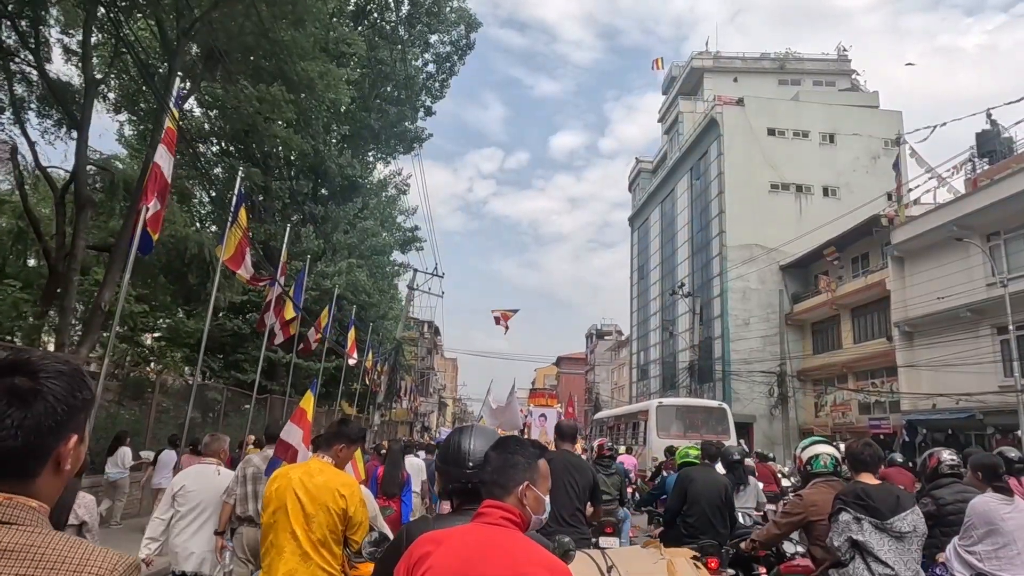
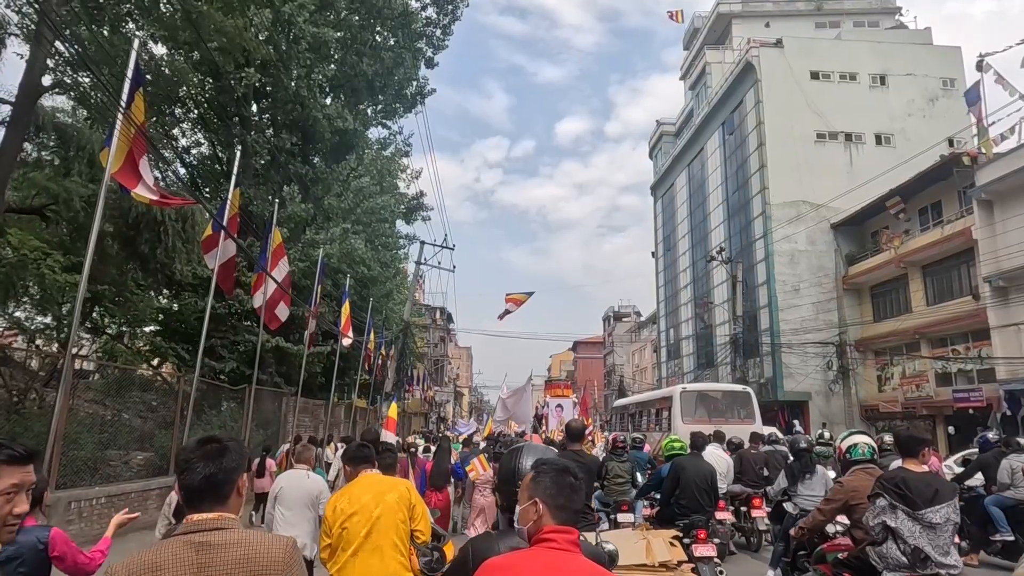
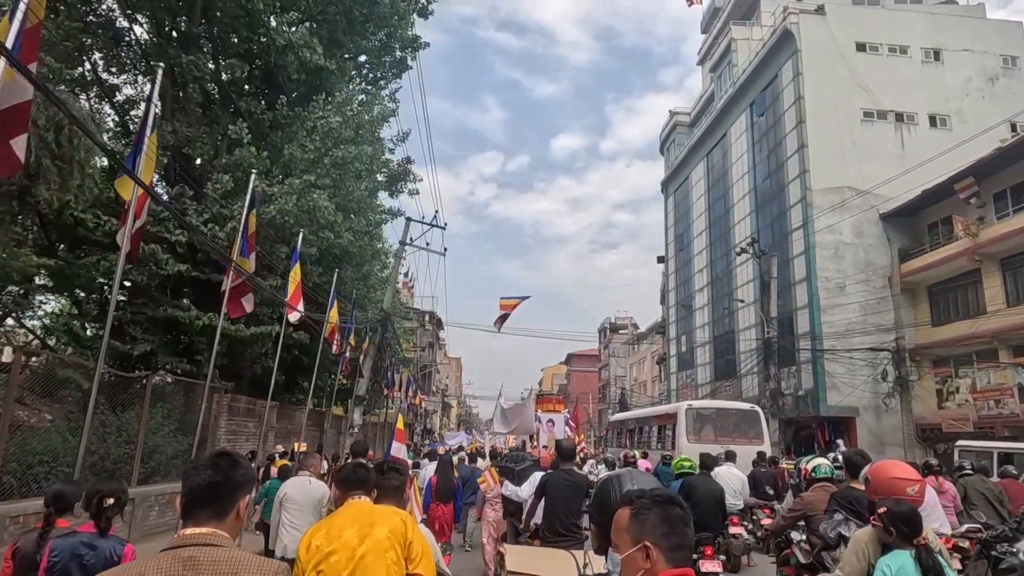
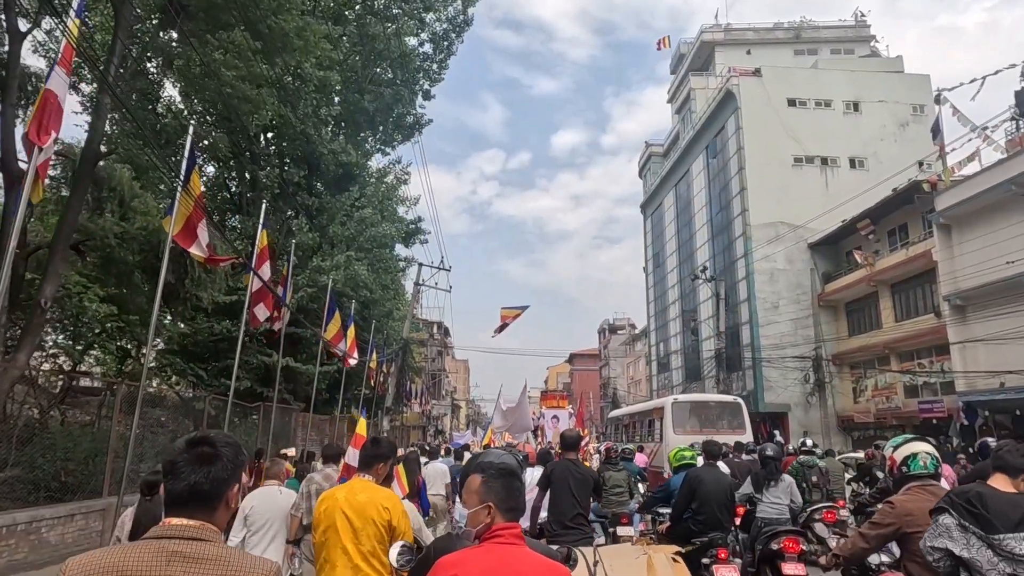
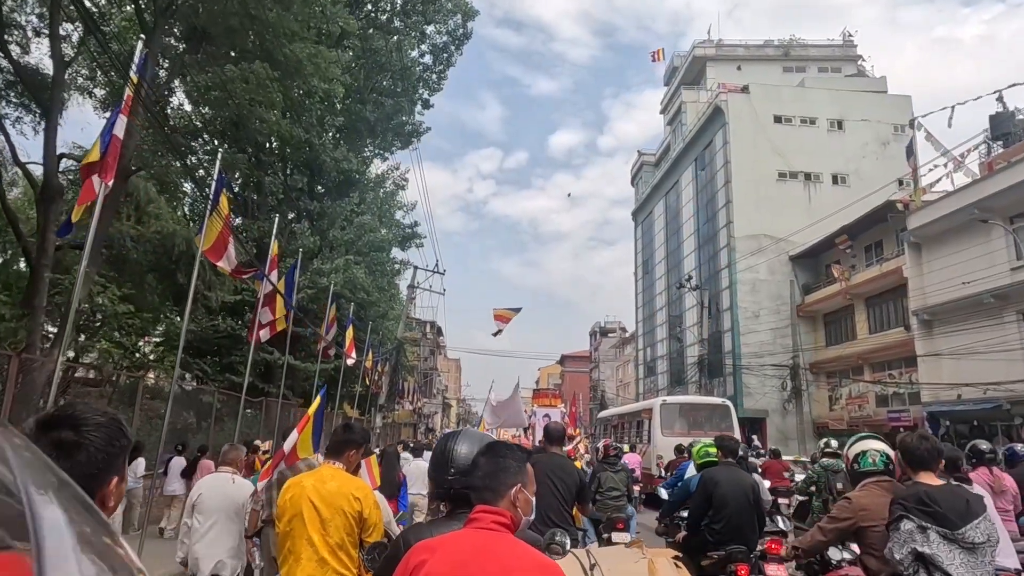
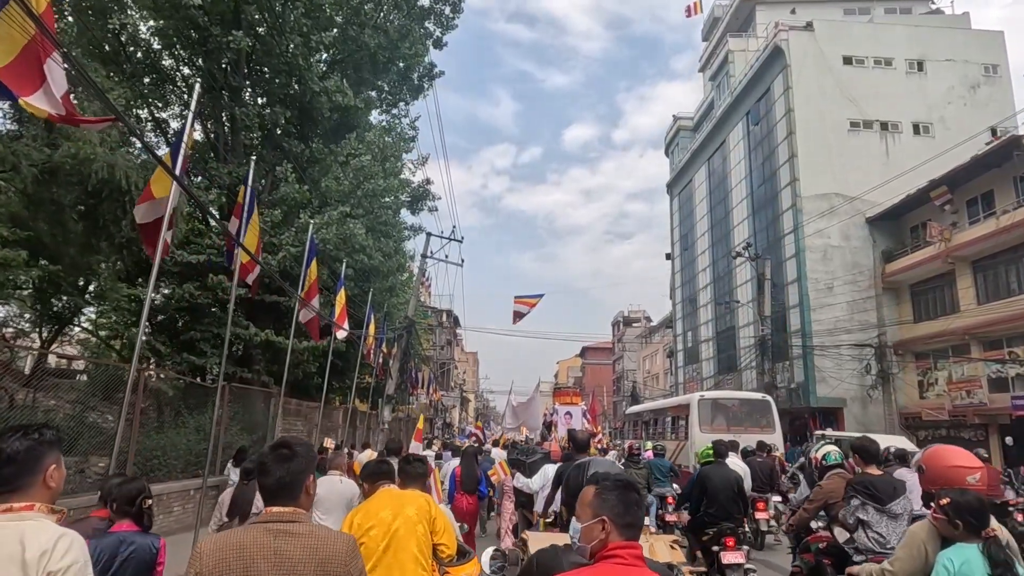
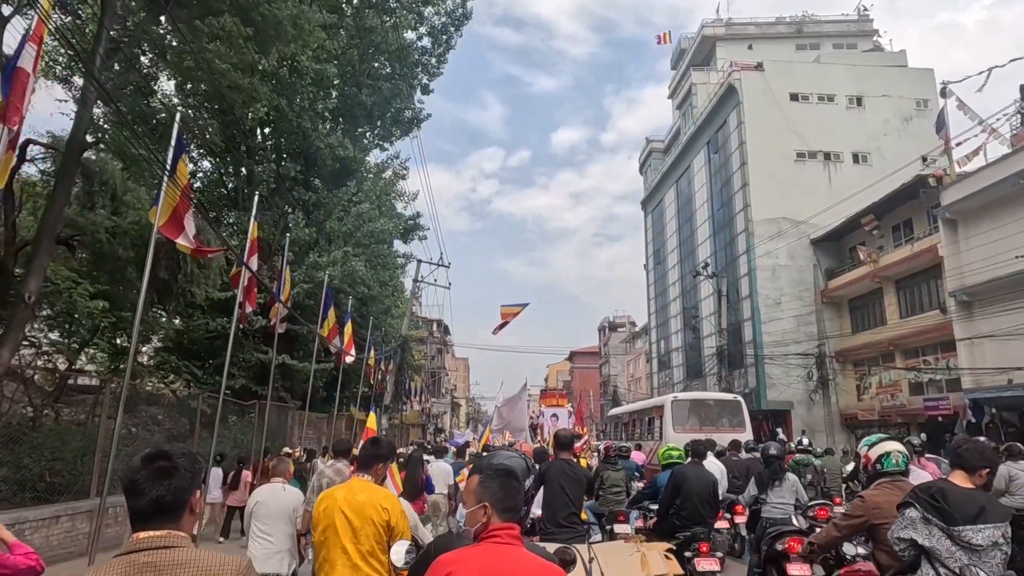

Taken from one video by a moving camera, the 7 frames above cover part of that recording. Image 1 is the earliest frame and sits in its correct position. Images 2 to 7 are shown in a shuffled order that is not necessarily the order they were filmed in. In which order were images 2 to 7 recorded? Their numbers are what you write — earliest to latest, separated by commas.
5, 4, 7, 2, 6, 3
